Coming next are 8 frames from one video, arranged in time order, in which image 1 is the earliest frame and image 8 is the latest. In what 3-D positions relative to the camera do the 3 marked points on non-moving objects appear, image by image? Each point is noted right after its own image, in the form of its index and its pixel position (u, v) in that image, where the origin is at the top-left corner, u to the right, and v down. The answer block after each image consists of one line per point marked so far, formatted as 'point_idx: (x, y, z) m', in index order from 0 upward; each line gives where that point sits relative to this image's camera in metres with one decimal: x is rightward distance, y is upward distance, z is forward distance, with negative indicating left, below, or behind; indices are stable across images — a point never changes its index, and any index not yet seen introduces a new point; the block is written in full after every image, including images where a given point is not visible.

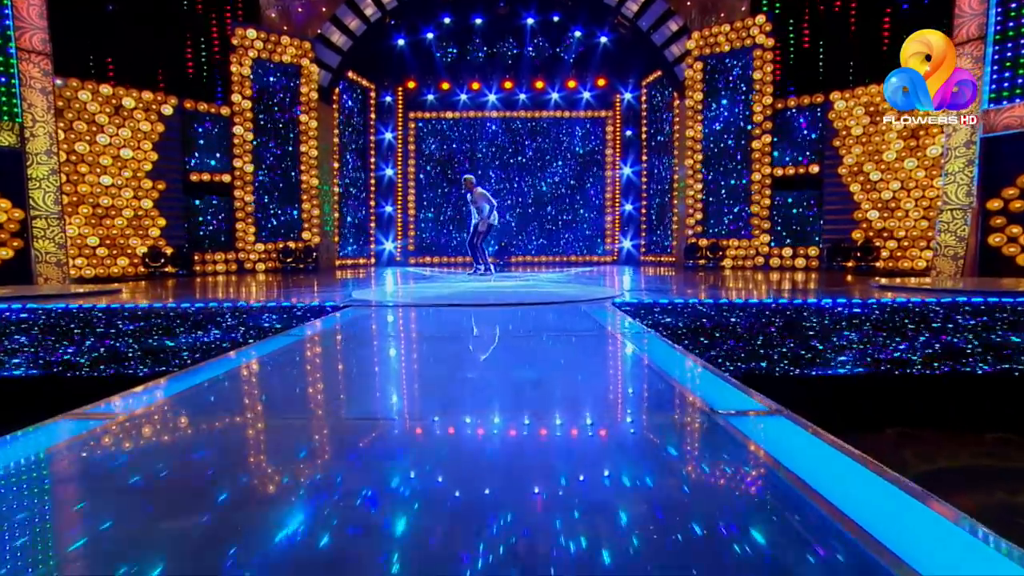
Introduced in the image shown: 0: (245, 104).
0: (-3.7, +2.6, +7.6) m
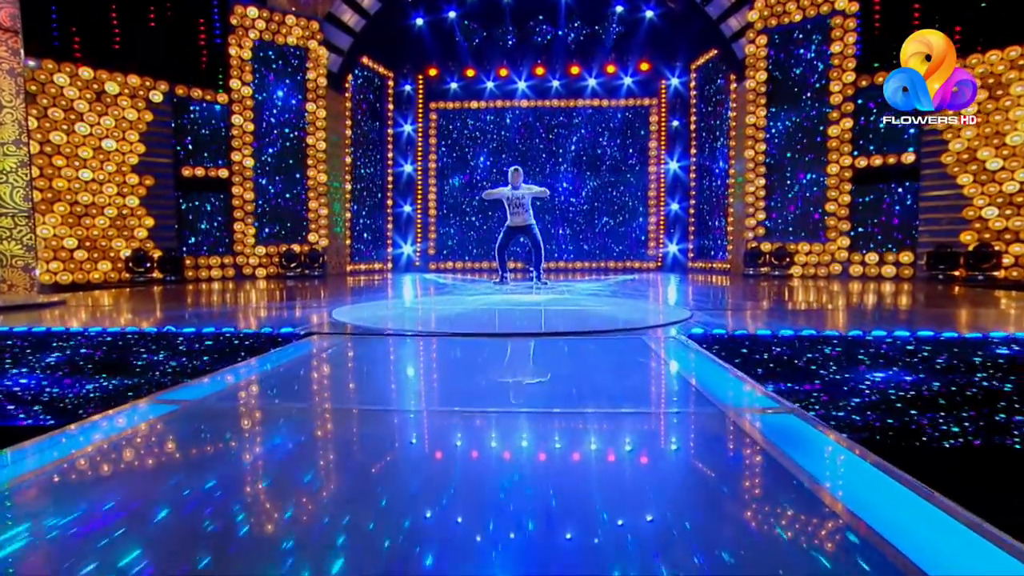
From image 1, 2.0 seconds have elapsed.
0: (-3.3, +2.5, +6.8) m
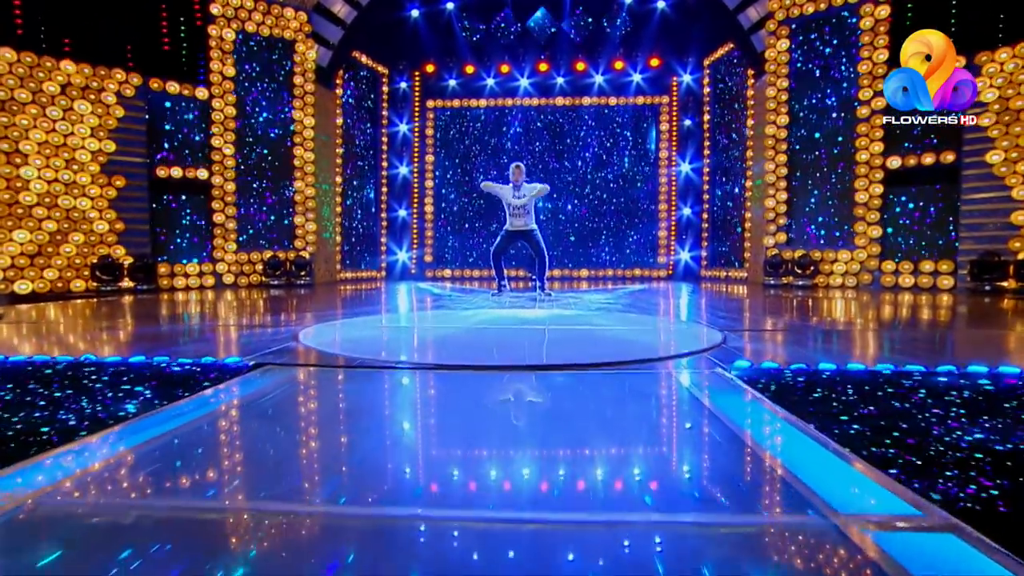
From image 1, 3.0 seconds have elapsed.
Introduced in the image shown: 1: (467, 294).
0: (-3.3, +2.3, +6.3) m
1: (-0.6, -0.1, +6.6) m
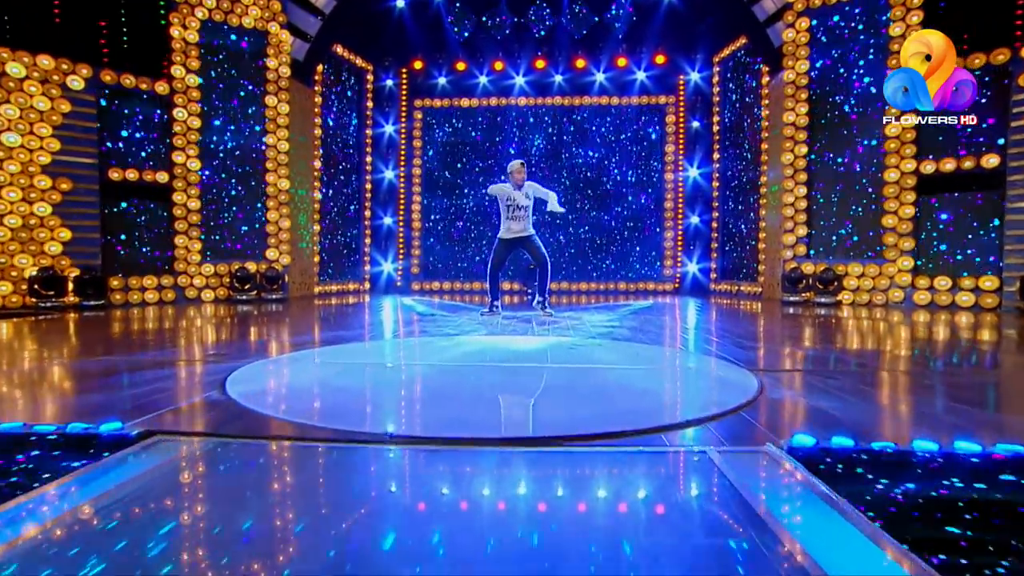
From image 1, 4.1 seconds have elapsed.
0: (-3.4, +2.2, +5.8) m
1: (-0.6, -0.3, +6.0) m
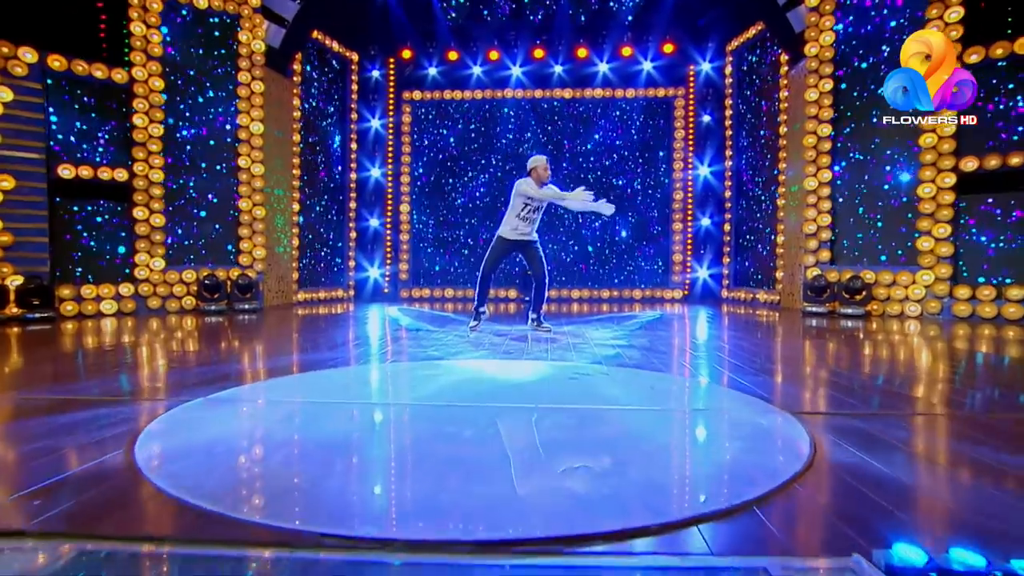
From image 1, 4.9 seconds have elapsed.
0: (-3.4, +2.1, +5.2) m
1: (-0.7, -0.4, +5.4) m
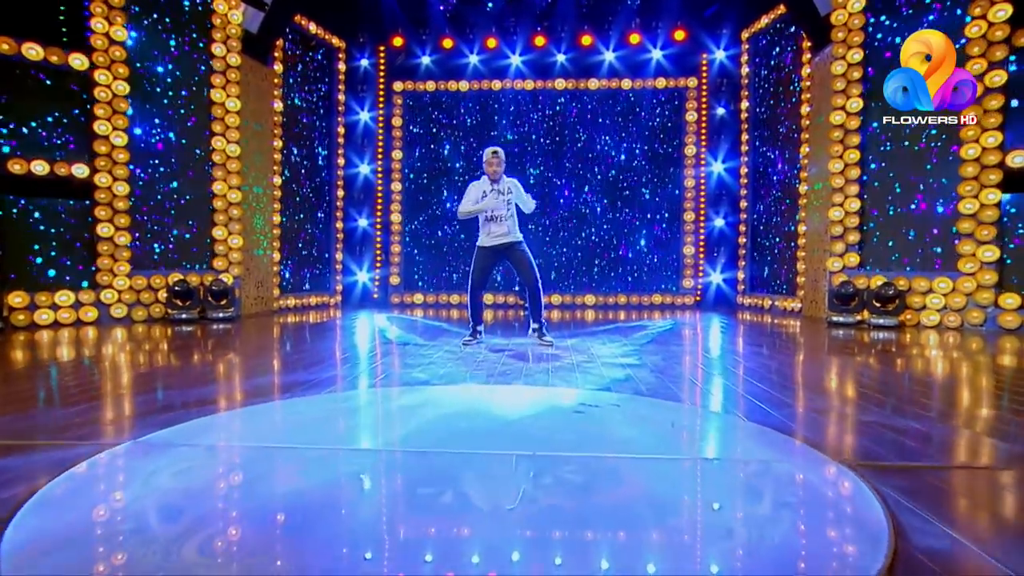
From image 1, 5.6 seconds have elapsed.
0: (-3.4, +2.0, +4.7) m
1: (-0.7, -0.4, +5.0) m
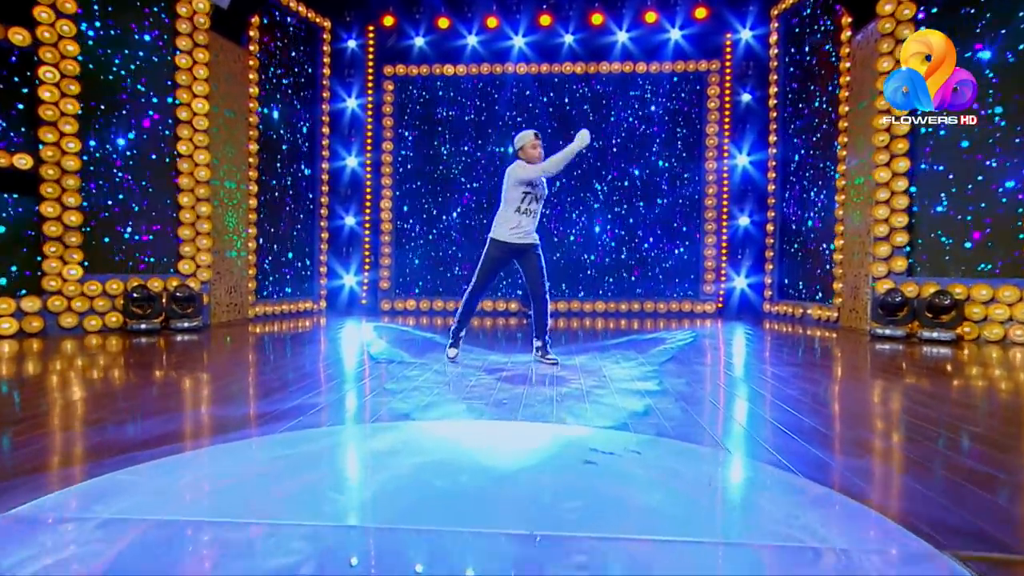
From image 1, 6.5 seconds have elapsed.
0: (-3.4, +2.0, +4.2) m
1: (-0.7, -0.5, +4.4) m
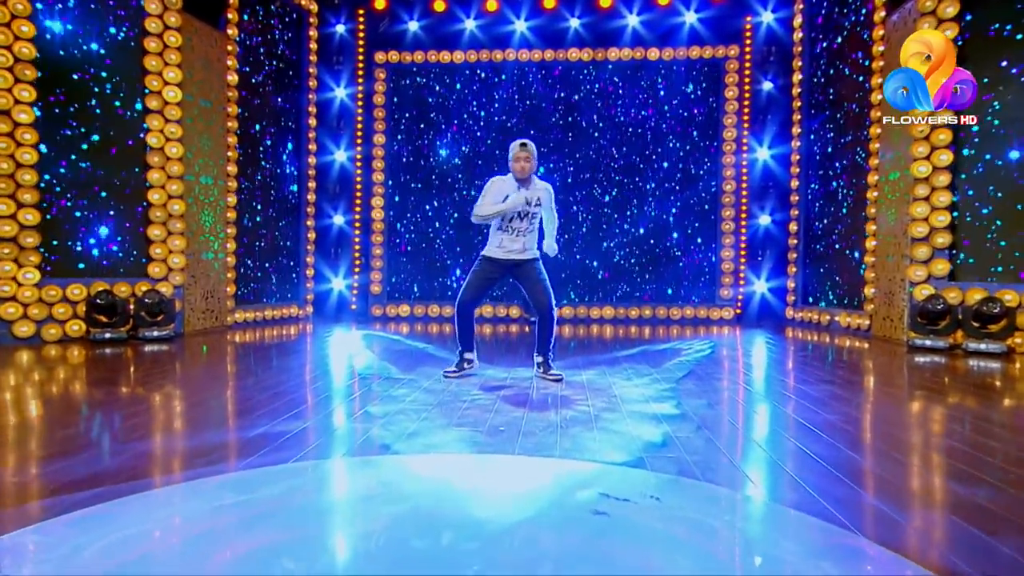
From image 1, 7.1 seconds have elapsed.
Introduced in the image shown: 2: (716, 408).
0: (-3.4, +1.9, +3.8) m
1: (-0.7, -0.5, +4.0) m
2: (+1.2, -0.7, +3.0) m
